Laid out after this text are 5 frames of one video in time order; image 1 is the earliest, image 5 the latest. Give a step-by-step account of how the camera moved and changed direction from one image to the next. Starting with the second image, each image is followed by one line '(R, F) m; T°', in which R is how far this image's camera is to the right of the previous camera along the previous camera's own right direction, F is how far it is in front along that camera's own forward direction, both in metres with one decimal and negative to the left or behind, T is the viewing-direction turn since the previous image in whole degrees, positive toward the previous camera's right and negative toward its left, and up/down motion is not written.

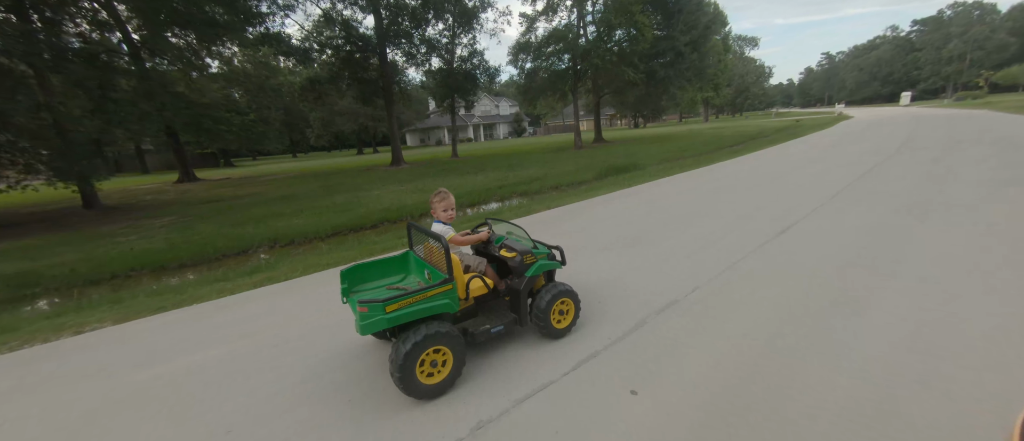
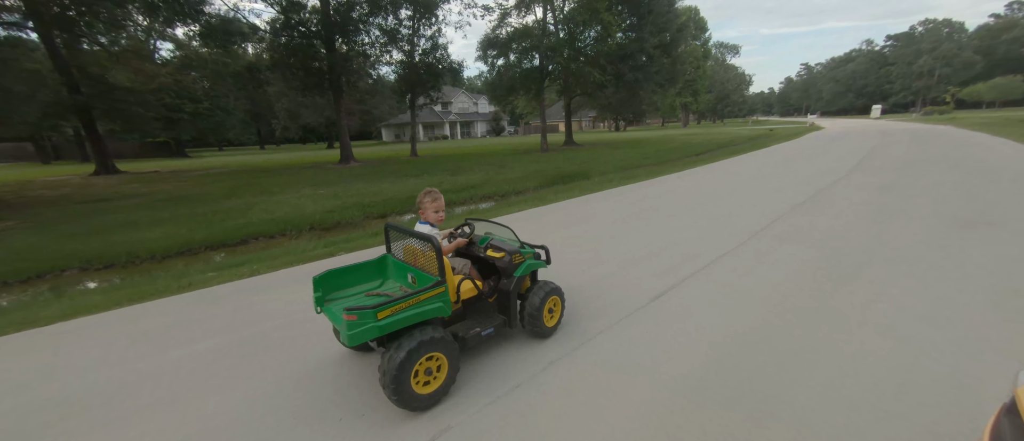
(+0.3, +0.2) m; +2°
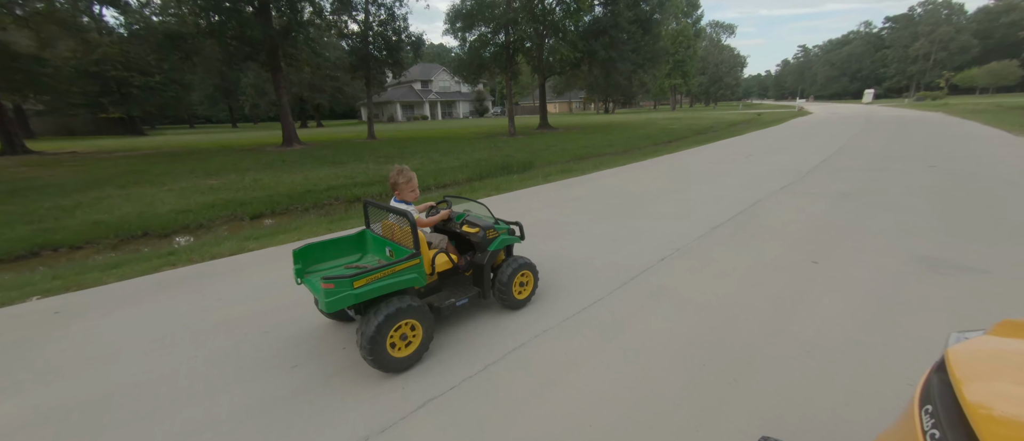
(+0.3, +0.3) m; +1°
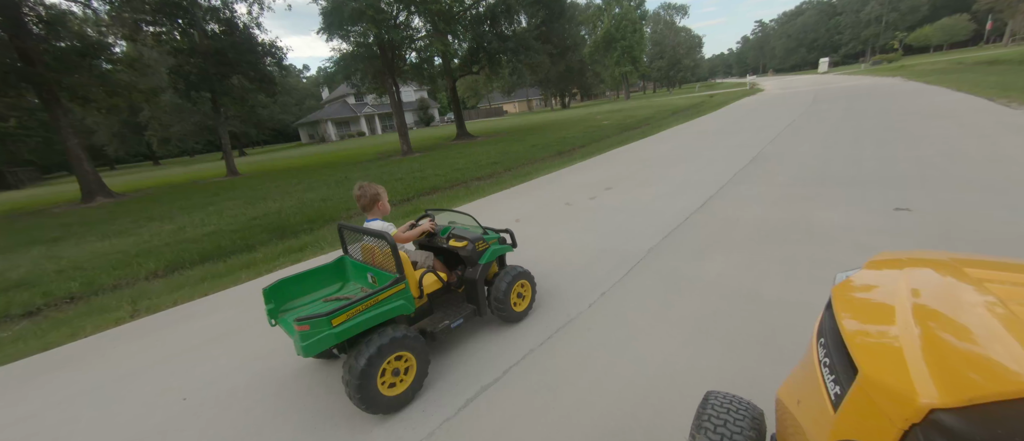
(+0.8, +0.7) m; +2°
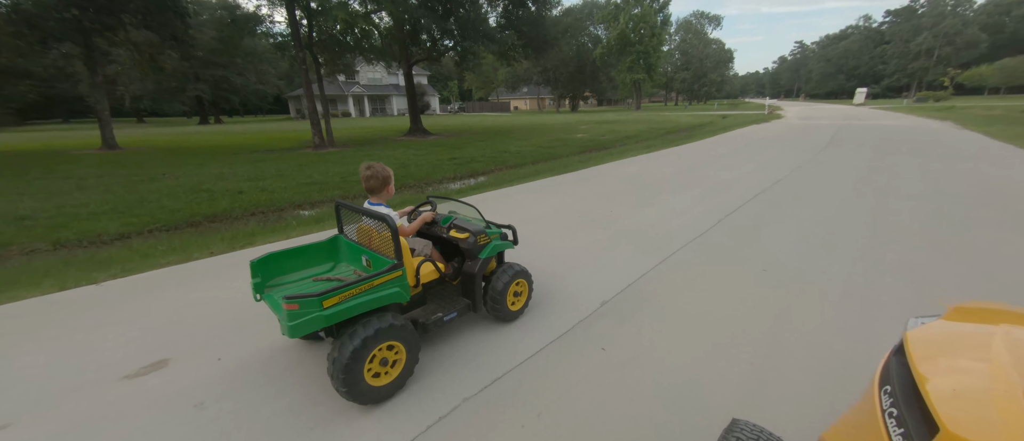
(+0.6, +0.7) m; -1°
